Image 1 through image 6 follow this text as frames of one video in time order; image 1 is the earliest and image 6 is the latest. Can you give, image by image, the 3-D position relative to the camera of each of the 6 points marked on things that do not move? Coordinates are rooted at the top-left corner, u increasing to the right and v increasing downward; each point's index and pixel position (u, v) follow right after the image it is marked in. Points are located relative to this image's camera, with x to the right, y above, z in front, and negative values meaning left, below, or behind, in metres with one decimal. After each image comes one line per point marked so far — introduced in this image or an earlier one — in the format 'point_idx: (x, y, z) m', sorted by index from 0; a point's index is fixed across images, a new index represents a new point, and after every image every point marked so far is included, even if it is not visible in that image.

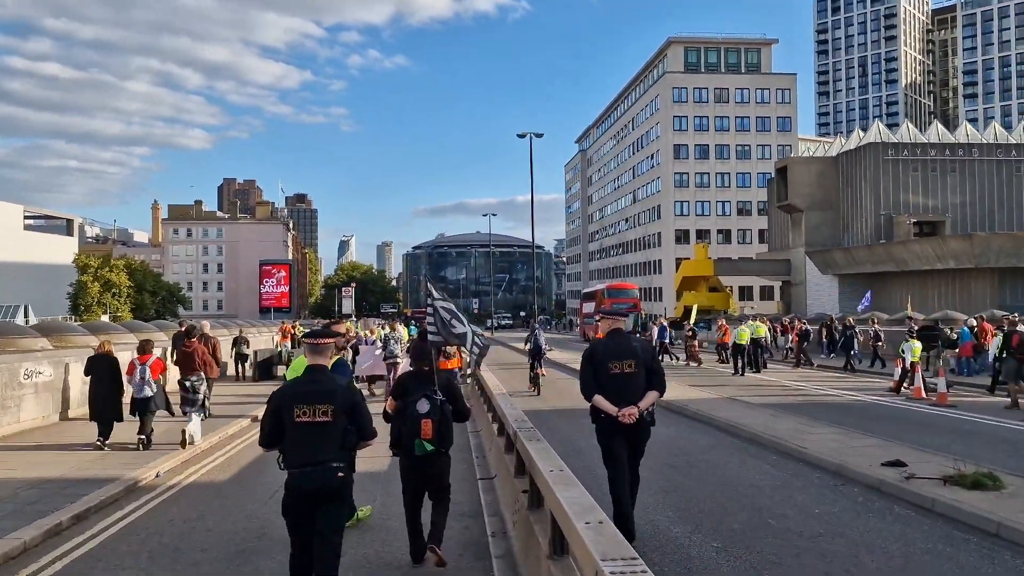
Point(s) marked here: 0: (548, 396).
0: (+0.7, -2.2, +16.5) m
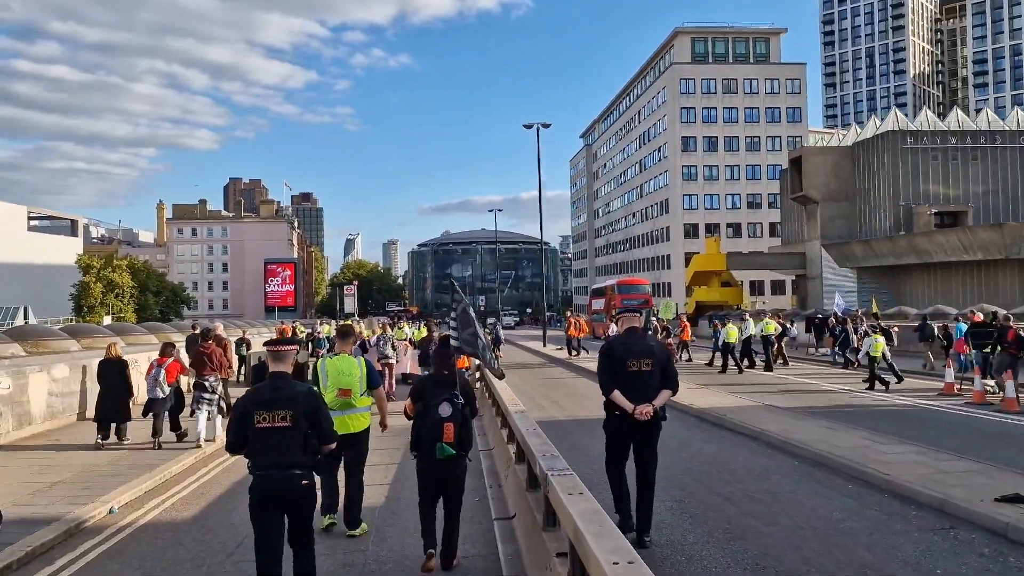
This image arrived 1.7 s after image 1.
0: (+0.9, -2.2, +15.1) m
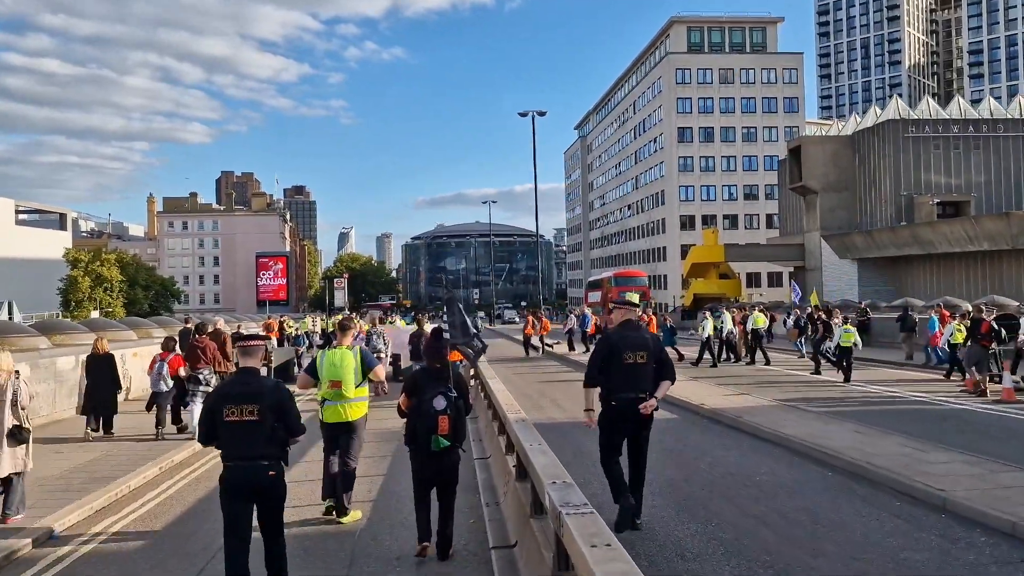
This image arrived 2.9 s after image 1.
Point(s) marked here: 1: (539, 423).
0: (+0.9, -2.0, +14.2) m
1: (+0.4, -2.0, +11.5) m
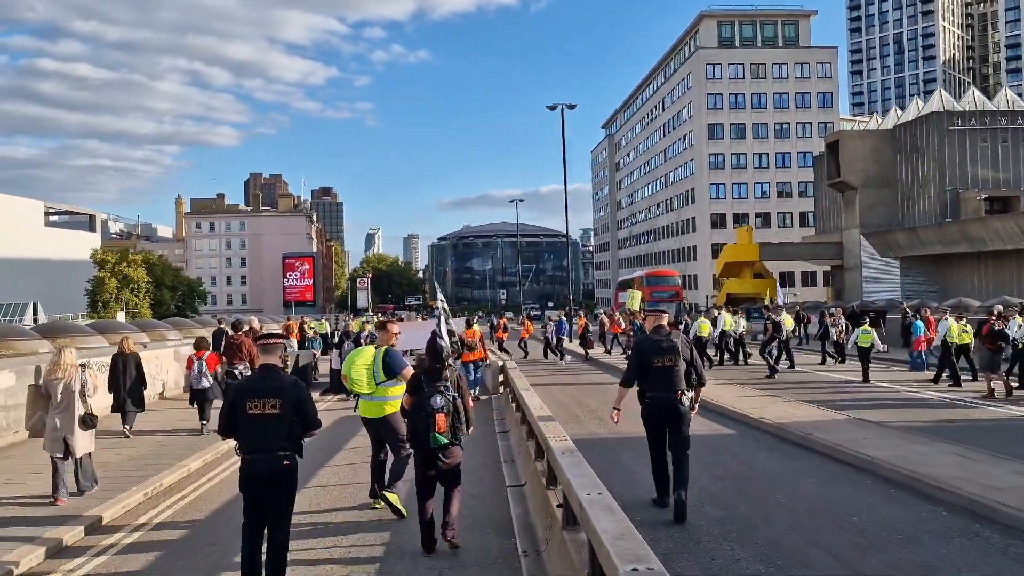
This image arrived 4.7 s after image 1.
0: (+1.4, -2.0, +13.0) m
1: (+0.8, -2.0, +10.2) m
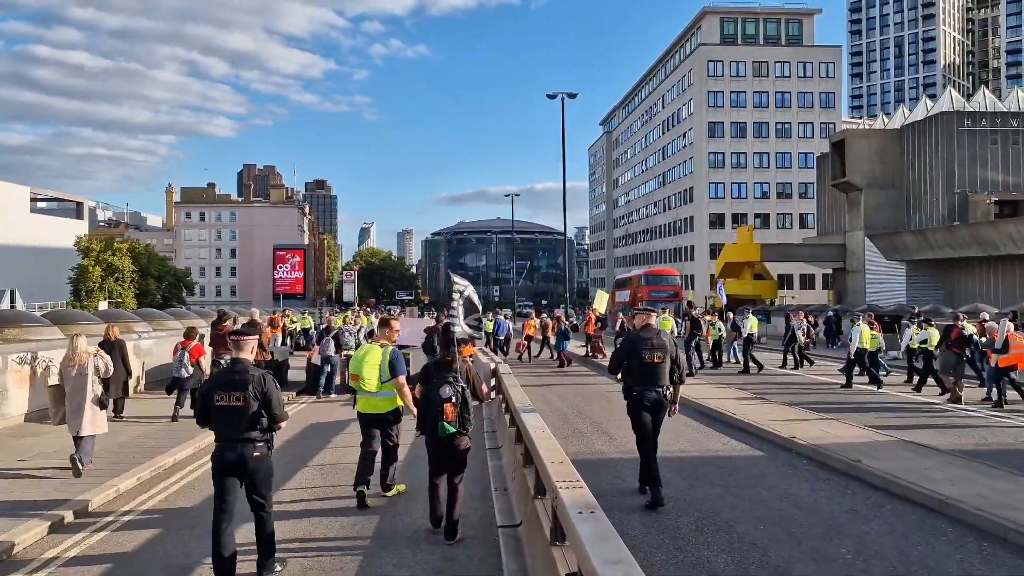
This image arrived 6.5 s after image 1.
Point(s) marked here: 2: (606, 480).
0: (+1.3, -2.0, +11.6) m
1: (+0.7, -1.9, +8.8) m
2: (+0.9, -1.9, +7.8) m
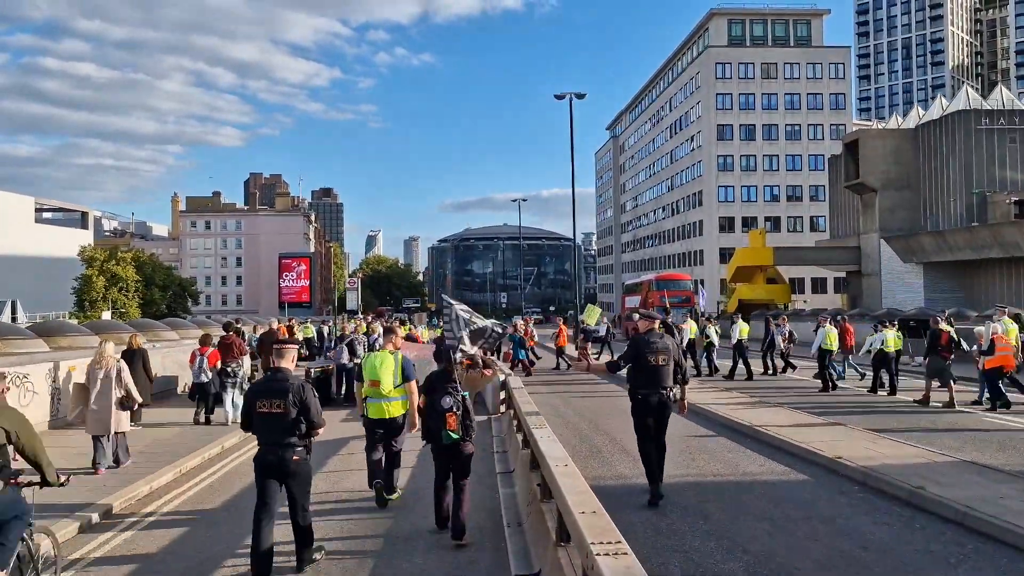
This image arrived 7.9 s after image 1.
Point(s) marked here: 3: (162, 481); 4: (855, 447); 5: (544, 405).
0: (+1.5, -2.0, +10.6) m
1: (+0.9, -1.9, +7.9) m
2: (+1.0, -2.0, +6.9) m
3: (-4.3, -2.4, +9.7) m
4: (+3.8, -1.8, +8.8) m
5: (+0.7, -2.3, +14.9) m
